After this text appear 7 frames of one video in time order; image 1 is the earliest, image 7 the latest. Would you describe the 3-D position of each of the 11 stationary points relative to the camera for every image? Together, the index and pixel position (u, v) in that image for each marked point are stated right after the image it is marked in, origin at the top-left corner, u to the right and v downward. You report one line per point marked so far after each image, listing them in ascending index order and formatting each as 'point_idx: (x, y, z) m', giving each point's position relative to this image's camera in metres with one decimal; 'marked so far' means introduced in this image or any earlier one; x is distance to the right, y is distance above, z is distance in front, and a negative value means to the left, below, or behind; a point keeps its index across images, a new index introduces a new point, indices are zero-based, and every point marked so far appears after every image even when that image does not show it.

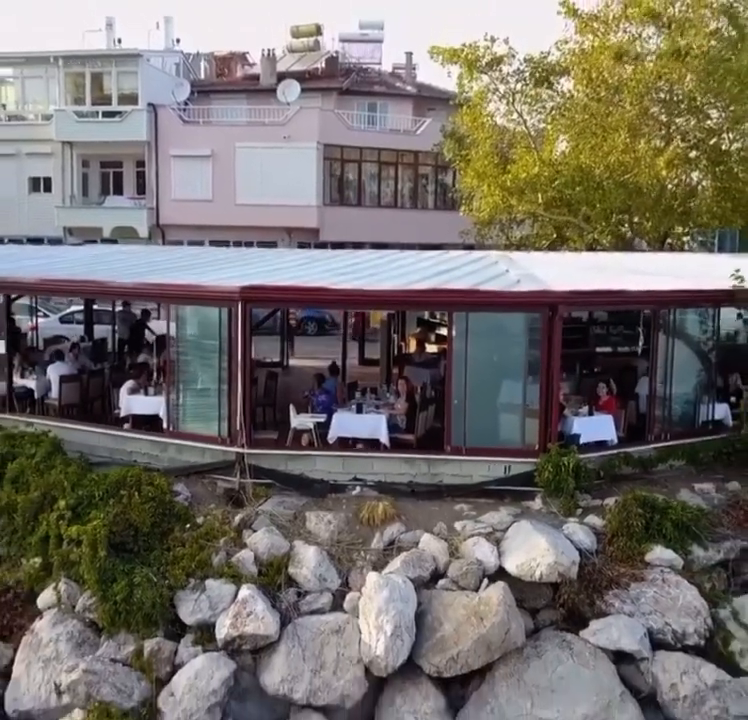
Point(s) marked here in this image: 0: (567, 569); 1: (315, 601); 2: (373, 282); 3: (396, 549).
0: (+1.9, -2.1, +9.4) m
1: (-0.6, -2.4, +9.5) m
2: (0.0, +0.9, +11.5) m
3: (+0.2, -2.0, +9.9) m
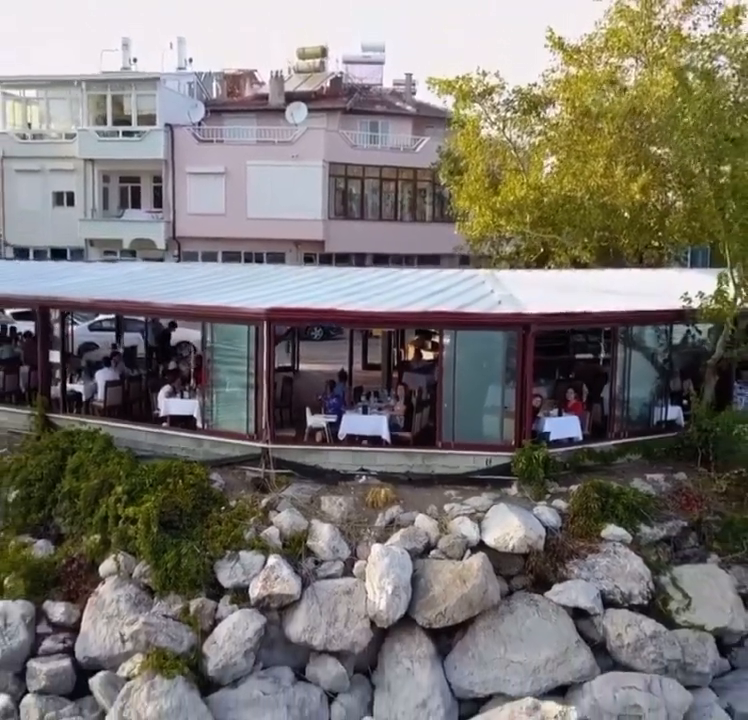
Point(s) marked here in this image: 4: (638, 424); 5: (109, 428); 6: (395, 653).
0: (+1.9, -2.2, +11.5) m
1: (-0.5, -2.6, +11.6) m
2: (0.0, +0.8, +13.6) m
3: (+0.3, -2.1, +12.0) m
4: (+4.1, -1.0, +14.6) m
5: (-4.2, -1.1, +15.5) m
6: (+0.2, -3.4, +11.0) m
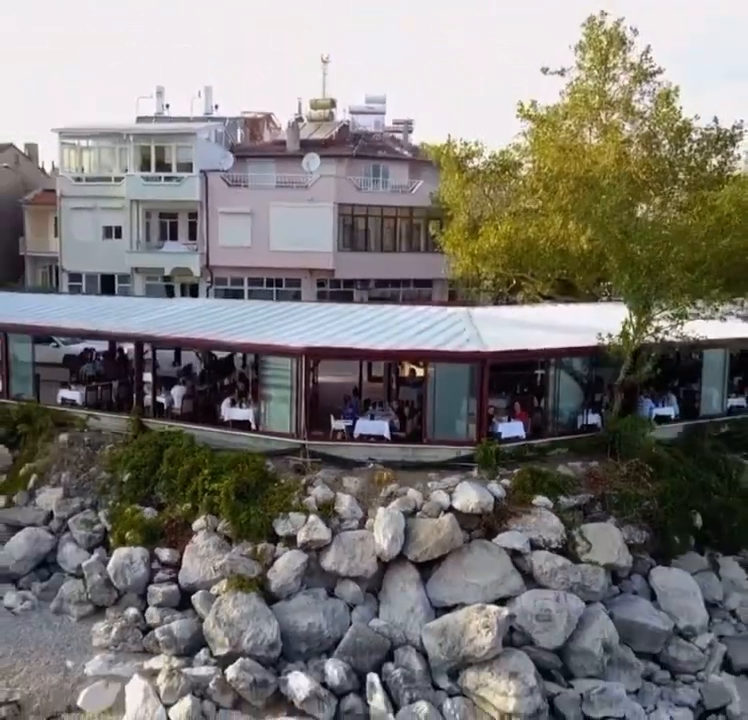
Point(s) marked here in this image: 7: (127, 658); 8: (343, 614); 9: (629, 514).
0: (+2.0, -2.7, +17.2) m
1: (-0.4, -3.0, +17.2) m
2: (+0.1, +0.3, +19.2) m
3: (+0.4, -2.6, +17.7) m
4: (+4.2, -1.4, +20.2) m
5: (-4.1, -1.5, +21.1) m
6: (+0.3, -3.8, +16.6) m
7: (-4.3, -5.2, +16.4) m
8: (-0.5, -4.4, +16.3) m
9: (+5.0, -3.0, +18.7) m
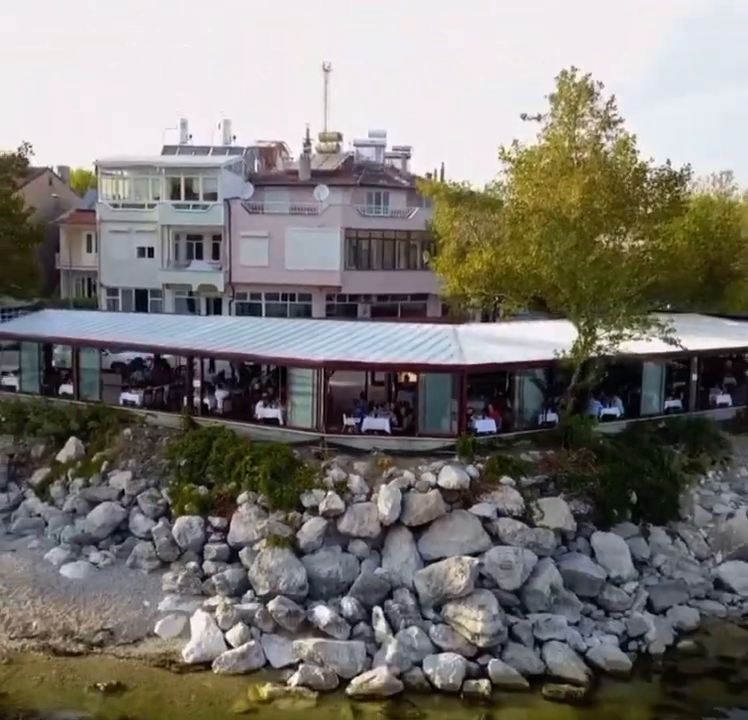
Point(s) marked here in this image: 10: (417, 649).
0: (+2.1, -2.9, +22.3) m
1: (-0.4, -3.3, +22.4) m
2: (+0.2, +0.1, +24.4) m
3: (+0.5, -2.8, +22.9) m
4: (+4.2, -1.7, +25.4) m
5: (-4.1, -1.8, +26.3) m
6: (+0.4, -4.1, +21.8) m
7: (-4.2, -5.4, +21.6) m
8: (-0.5, -4.7, +21.5) m
9: (+5.1, -3.3, +23.9) m
10: (+0.9, -6.0, +19.5) m
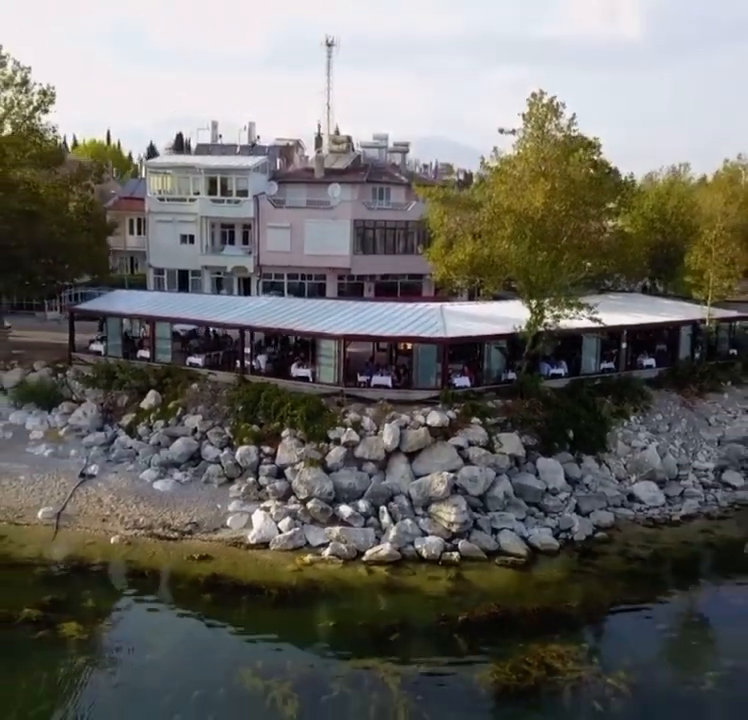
0: (+2.3, -2.1, +31.2) m
1: (-0.1, -2.4, +31.2) m
2: (+0.4, +1.0, +33.1) m
3: (+0.7, -2.0, +31.7) m
4: (+4.4, -0.7, +34.2) m
5: (-3.8, -0.7, +35.0) m
6: (+0.6, -3.3, +30.7) m
7: (-4.0, -4.6, +30.5) m
8: (-0.2, -3.8, +30.4) m
9: (+5.3, -2.3, +32.7) m
10: (+1.1, -5.2, +28.5) m
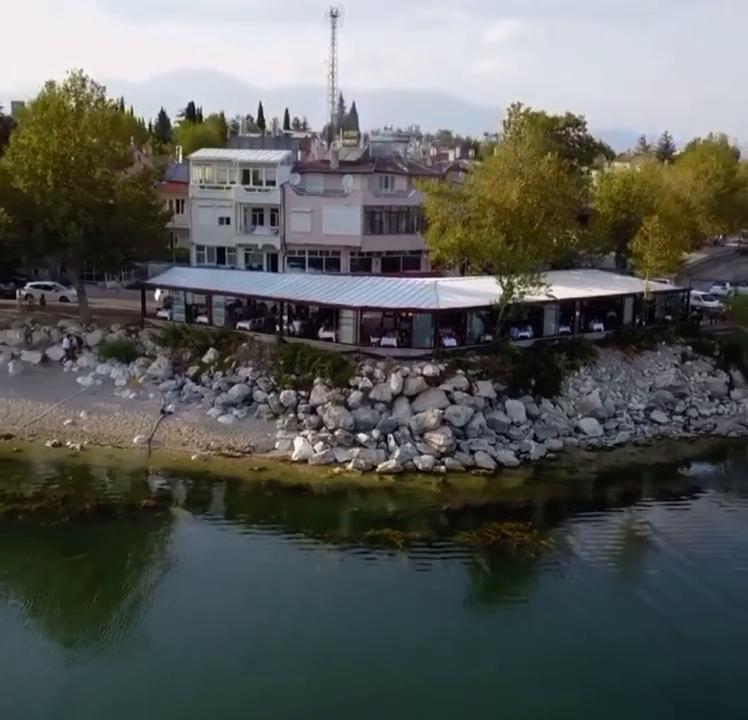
0: (+2.8, -0.6, +41.7) m
1: (+0.3, -0.9, +41.8) m
2: (+0.9, +2.6, +43.5) m
3: (+1.1, -0.4, +42.2) m
4: (+4.9, +0.9, +44.6) m
5: (-3.4, +1.0, +45.5) m
6: (+1.1, -1.8, +41.2) m
7: (-3.6, -3.1, +41.1) m
8: (+0.2, -2.4, +41.0) m
9: (+5.7, -0.8, +43.2) m
10: (+1.5, -3.8, +39.1) m
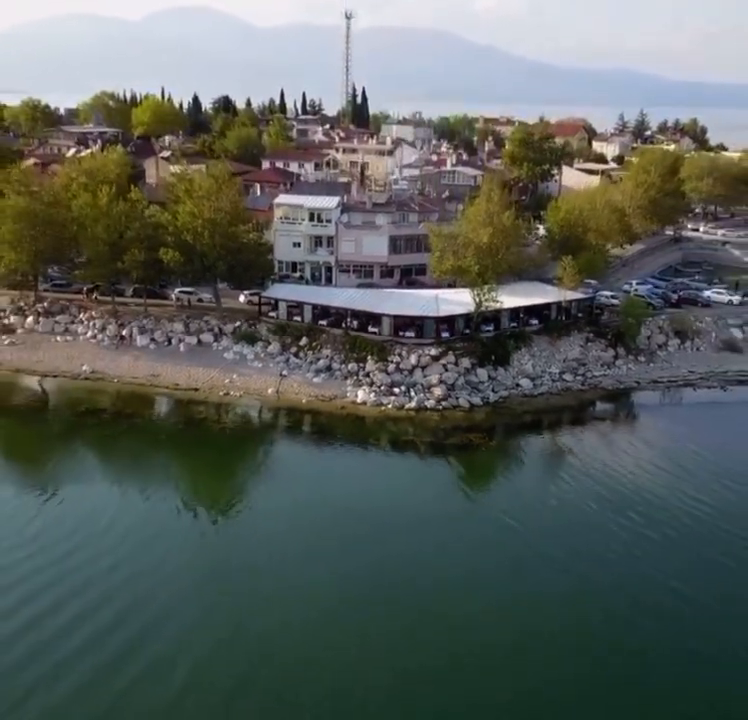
0: (+5.0, +0.5, +74.0) m
1: (+2.5, +0.2, +74.1) m
2: (+3.1, +3.8, +75.6) m
3: (+3.3, +0.7, +74.5) m
4: (+7.1, +2.2, +76.8) m
5: (-1.2, +2.3, +77.7) m
6: (+3.3, -0.7, +73.6) m
7: (-1.4, -2.1, +73.6) m
8: (+2.4, -1.3, +73.4) m
9: (+7.9, +0.4, +75.6) m
10: (+3.7, -2.9, +71.7) m
